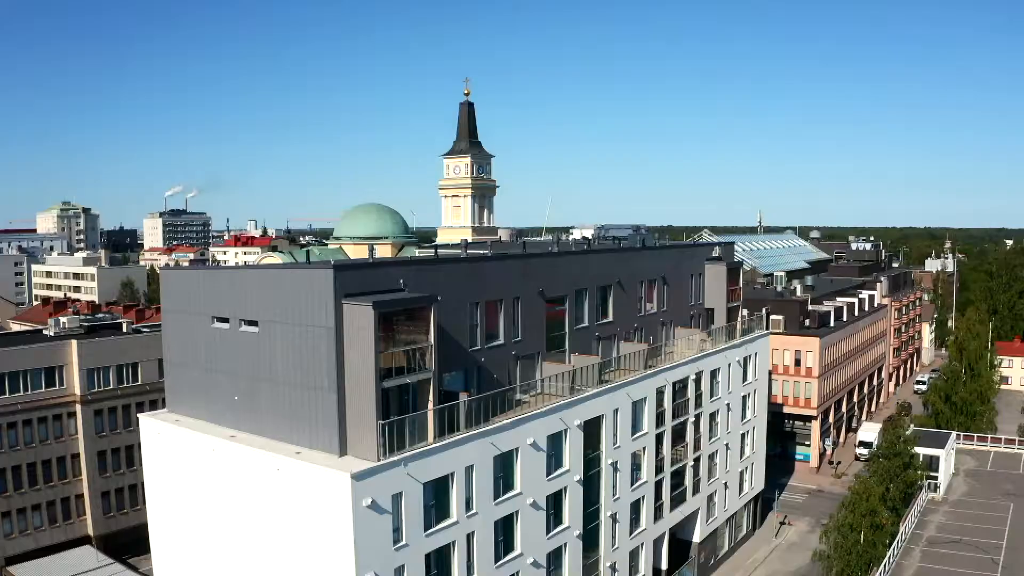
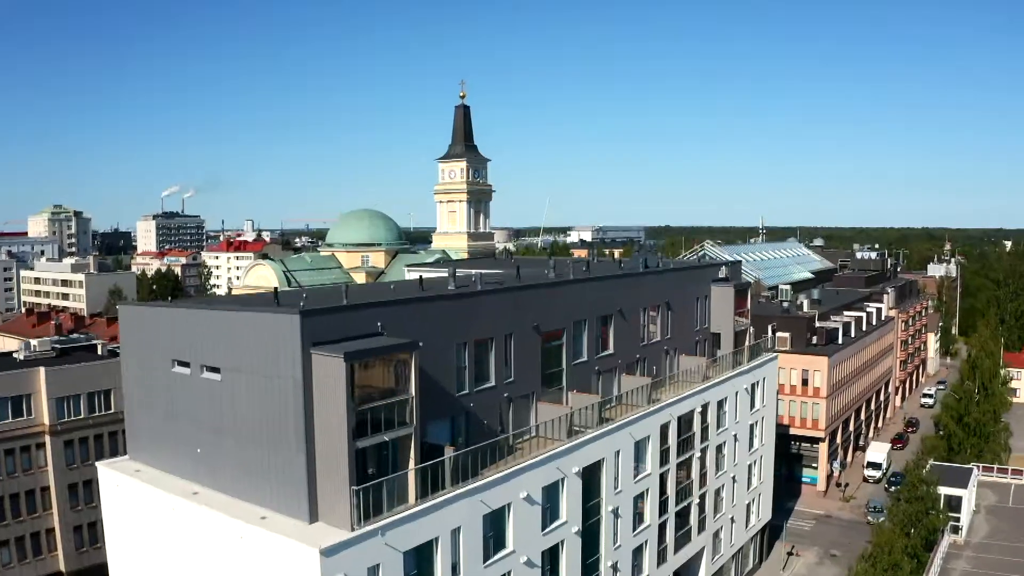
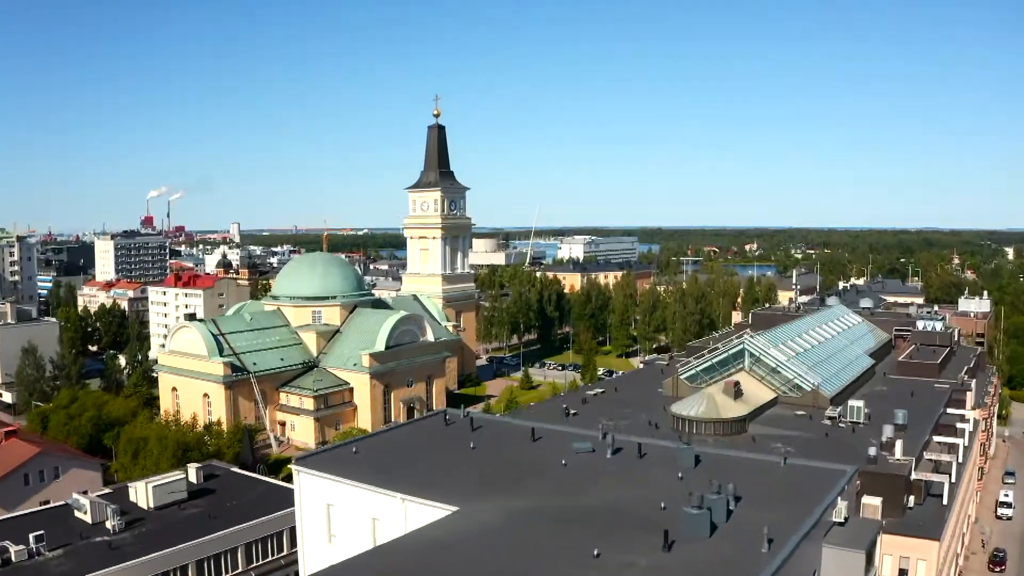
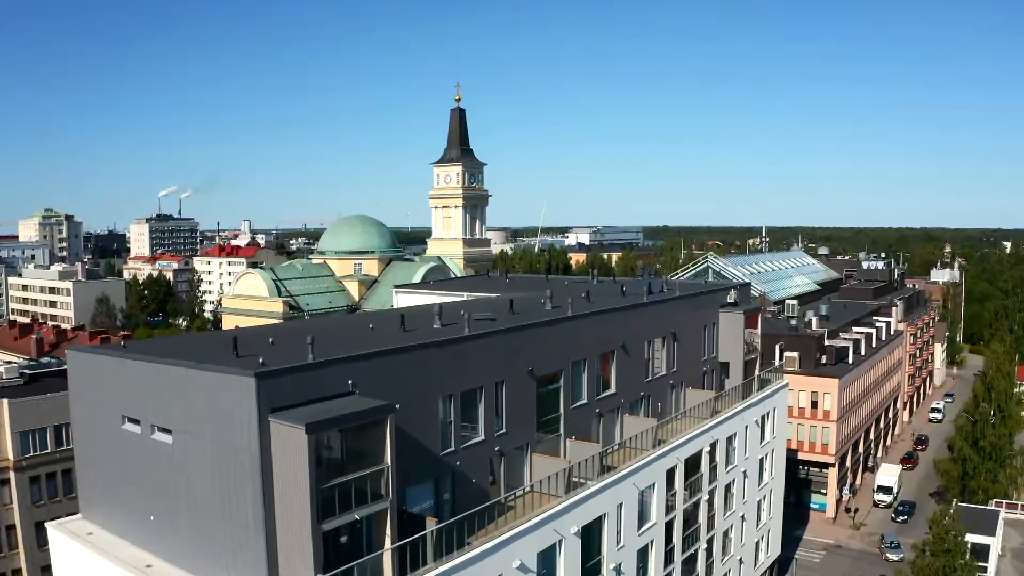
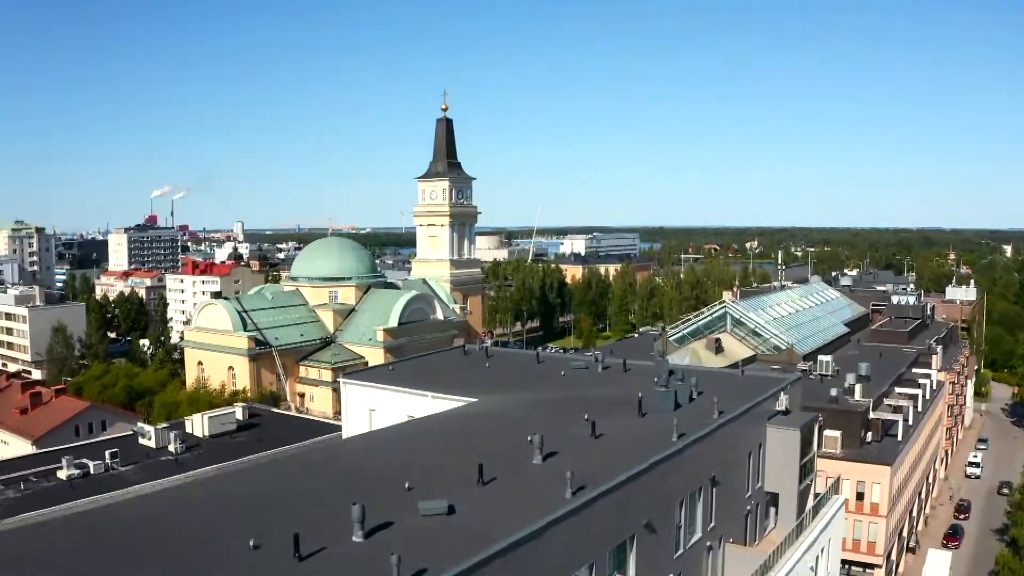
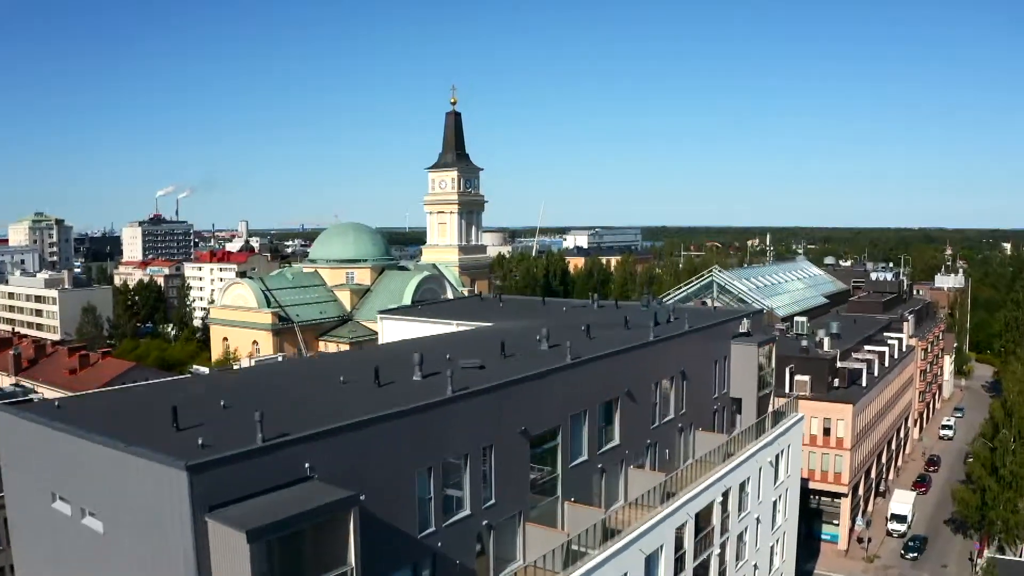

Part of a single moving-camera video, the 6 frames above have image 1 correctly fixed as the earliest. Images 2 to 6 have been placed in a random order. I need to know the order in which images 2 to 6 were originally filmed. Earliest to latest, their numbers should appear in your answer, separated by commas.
2, 4, 6, 5, 3
